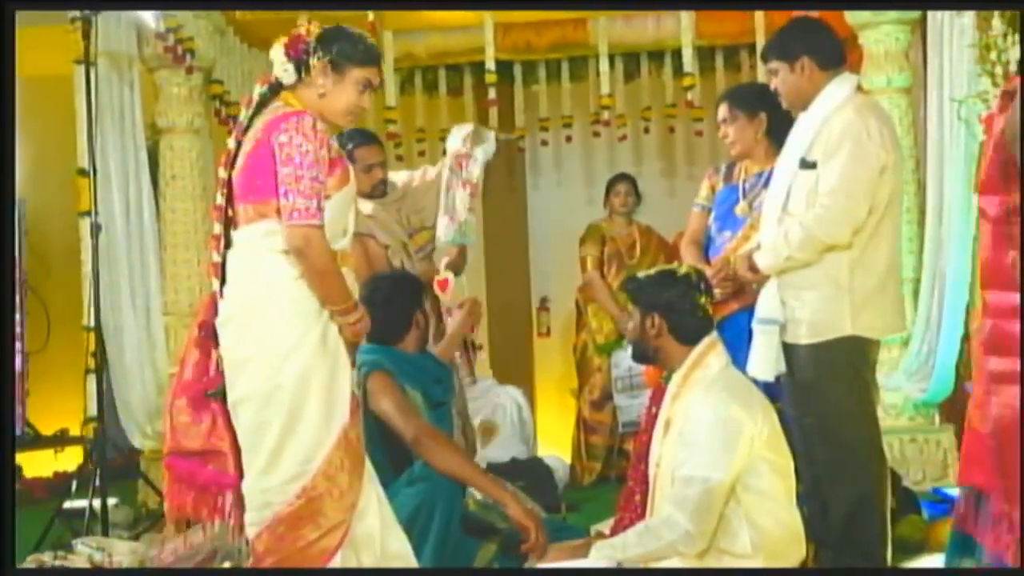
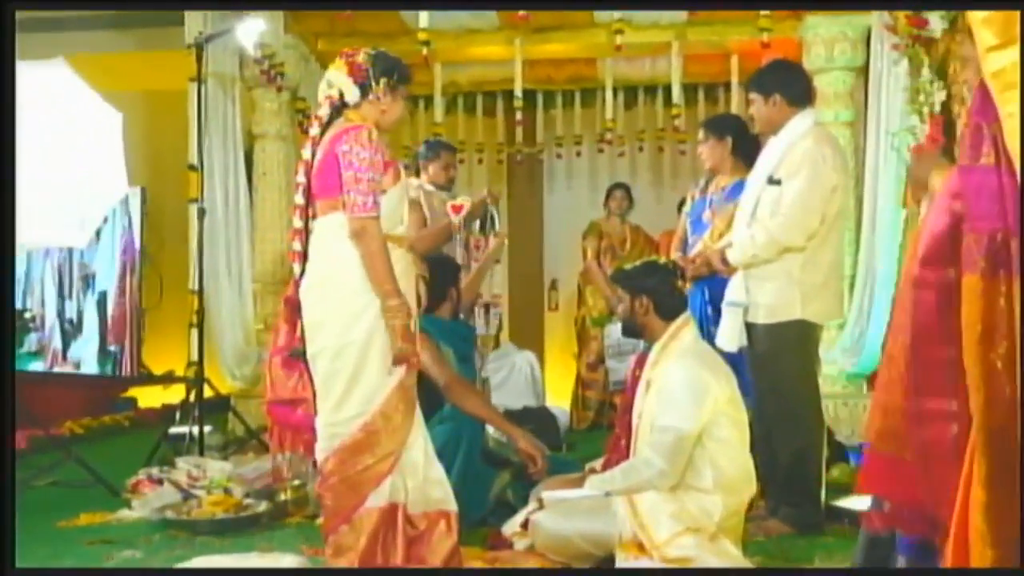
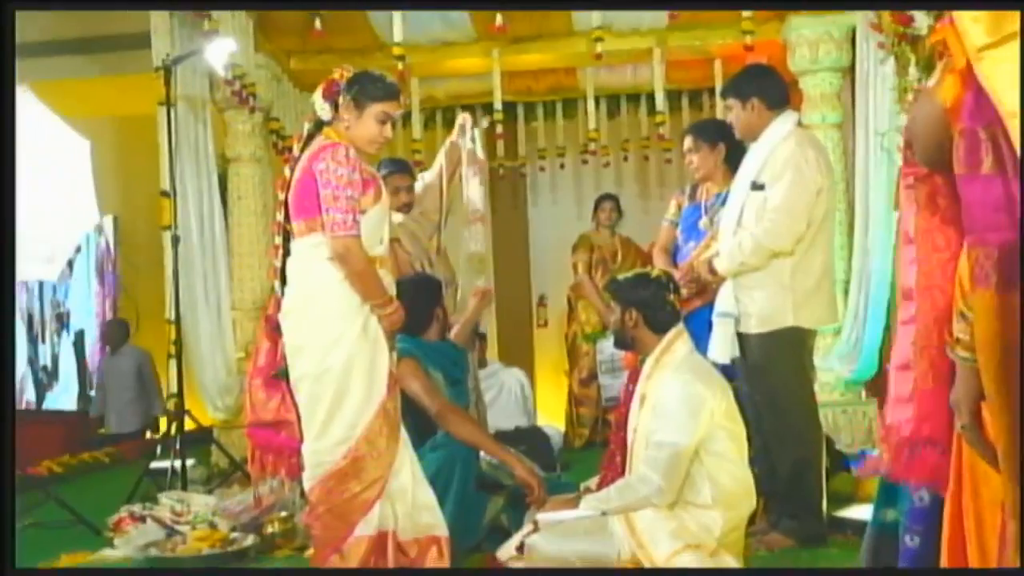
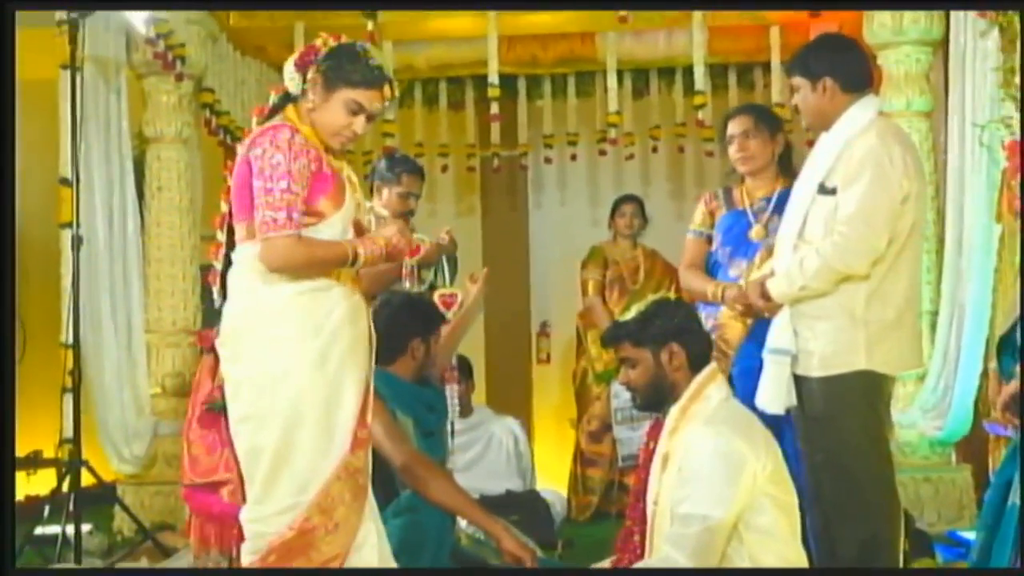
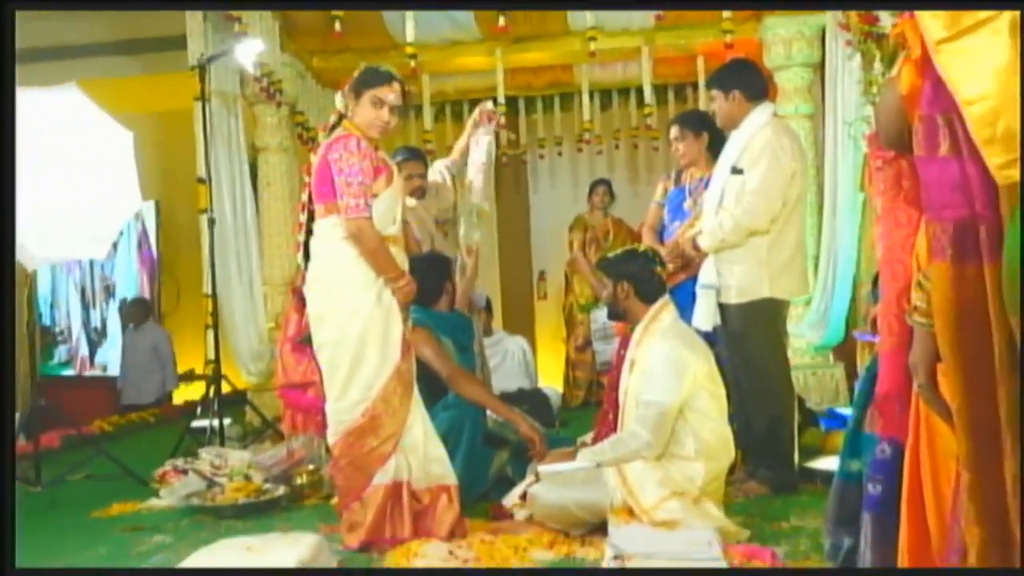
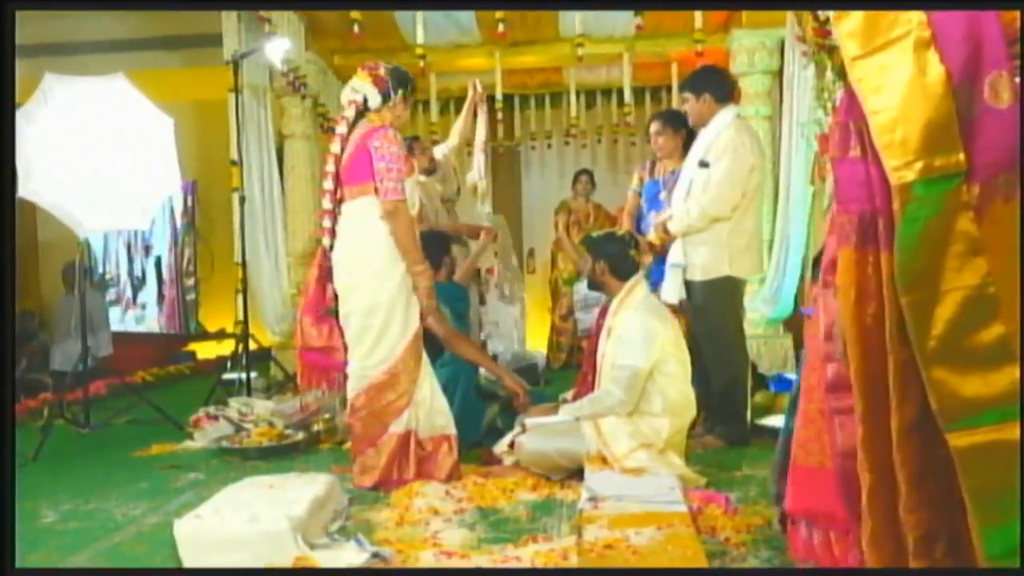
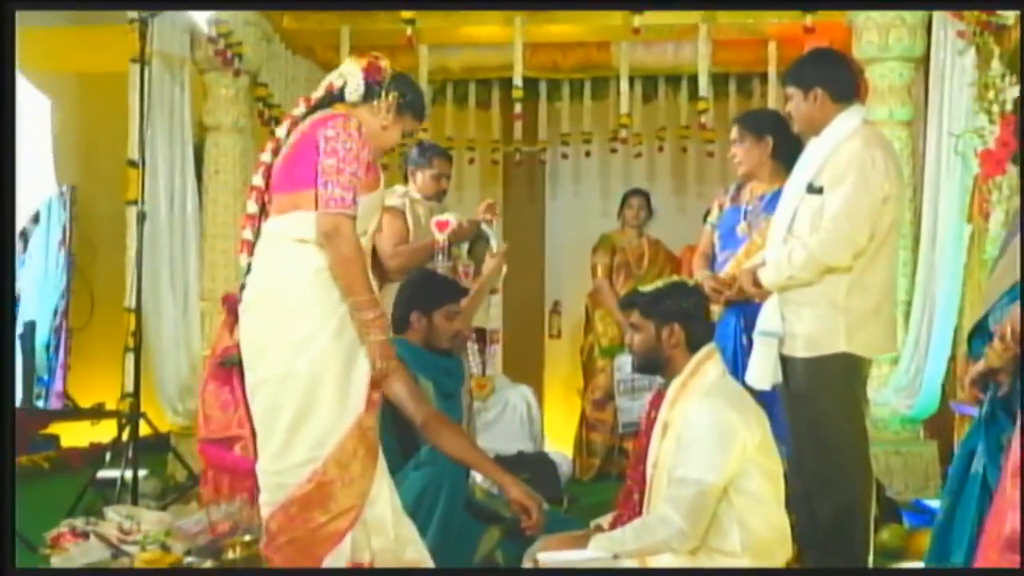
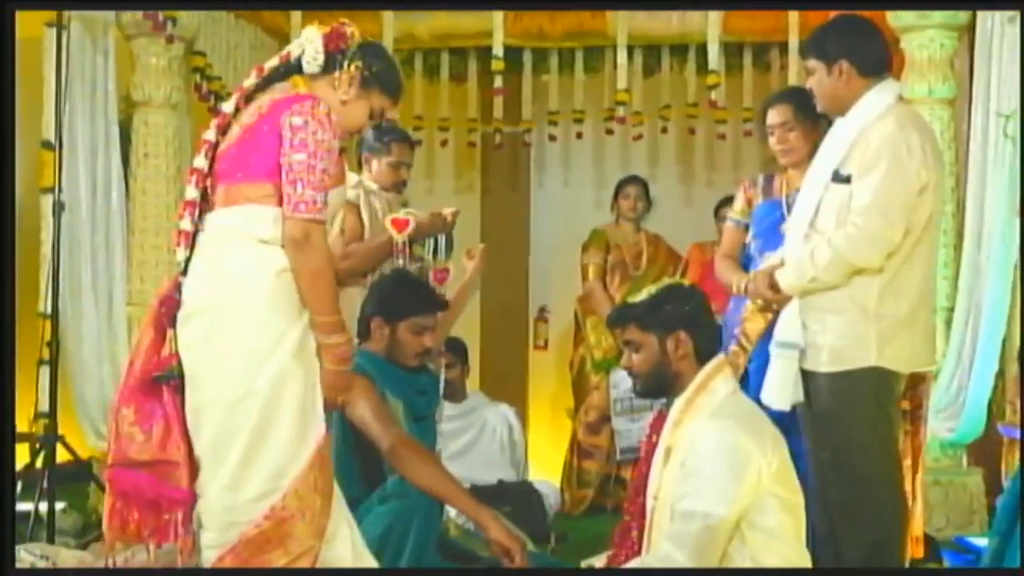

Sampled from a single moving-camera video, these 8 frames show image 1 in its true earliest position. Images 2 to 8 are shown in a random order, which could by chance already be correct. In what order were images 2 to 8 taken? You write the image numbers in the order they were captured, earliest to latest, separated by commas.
3, 5, 6, 2, 7, 8, 4
